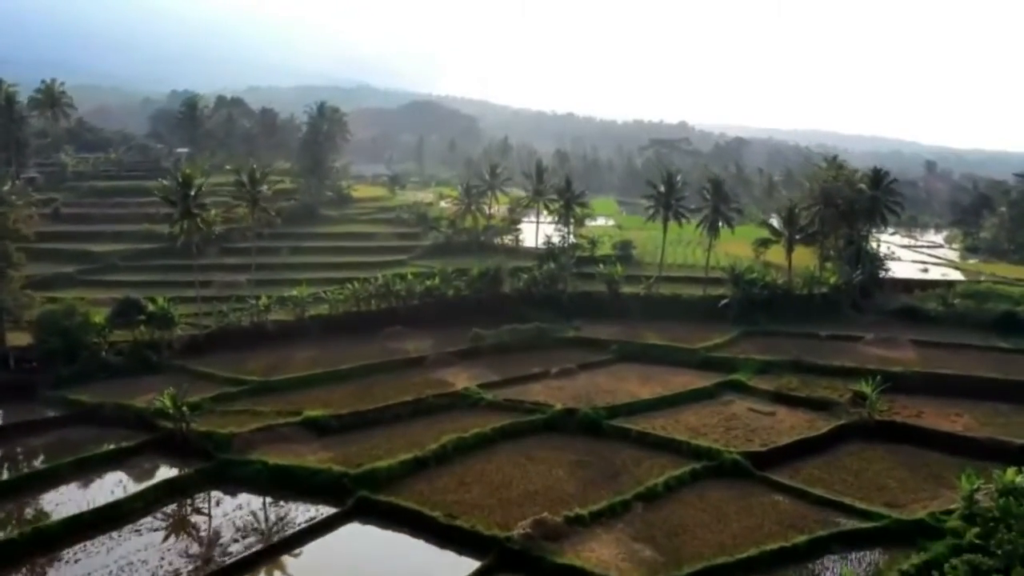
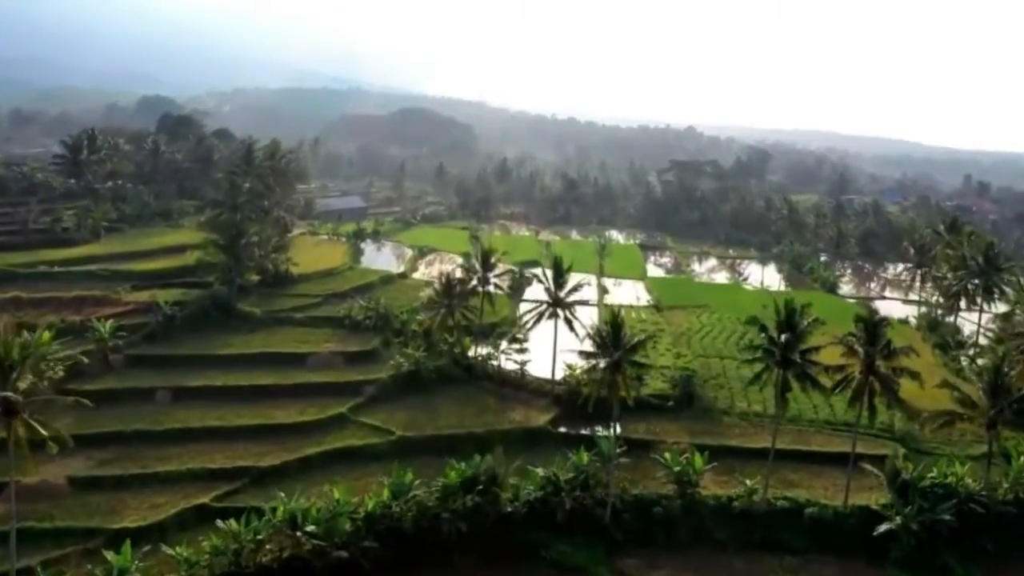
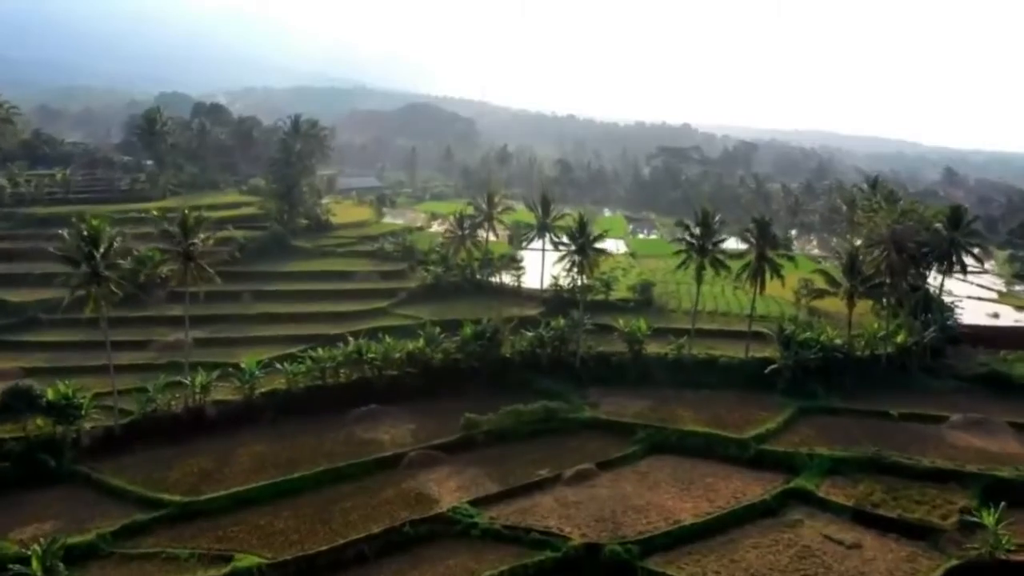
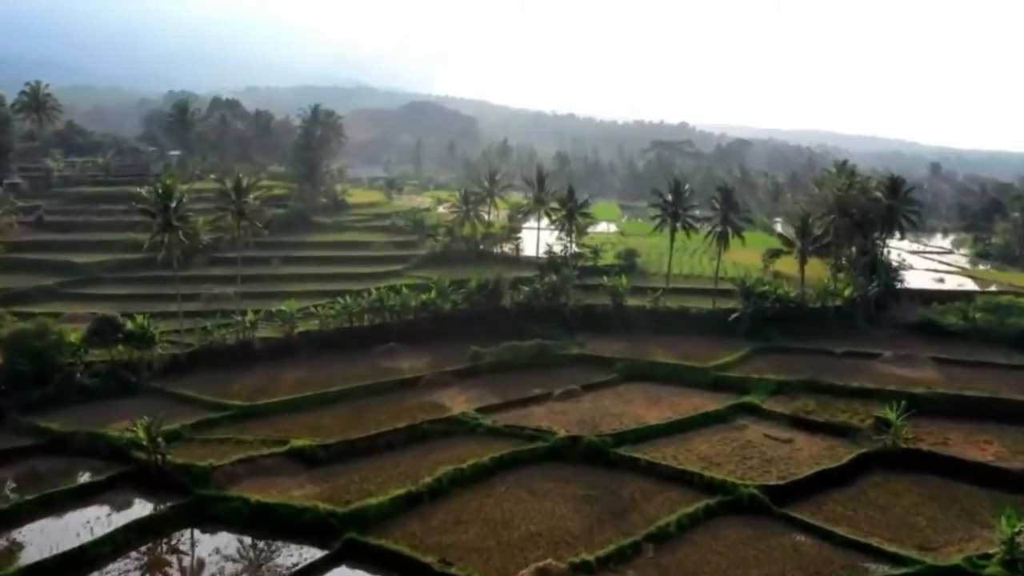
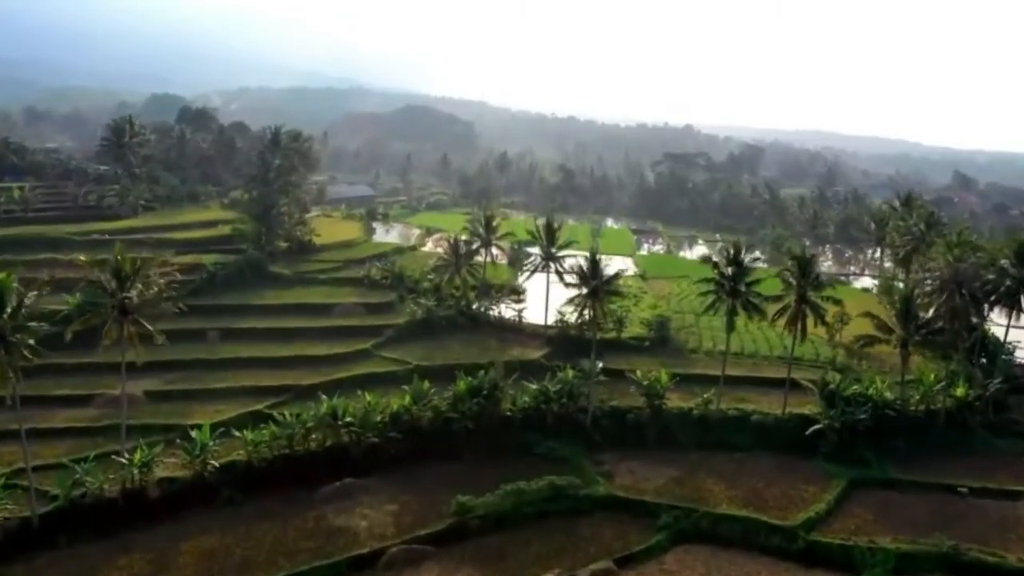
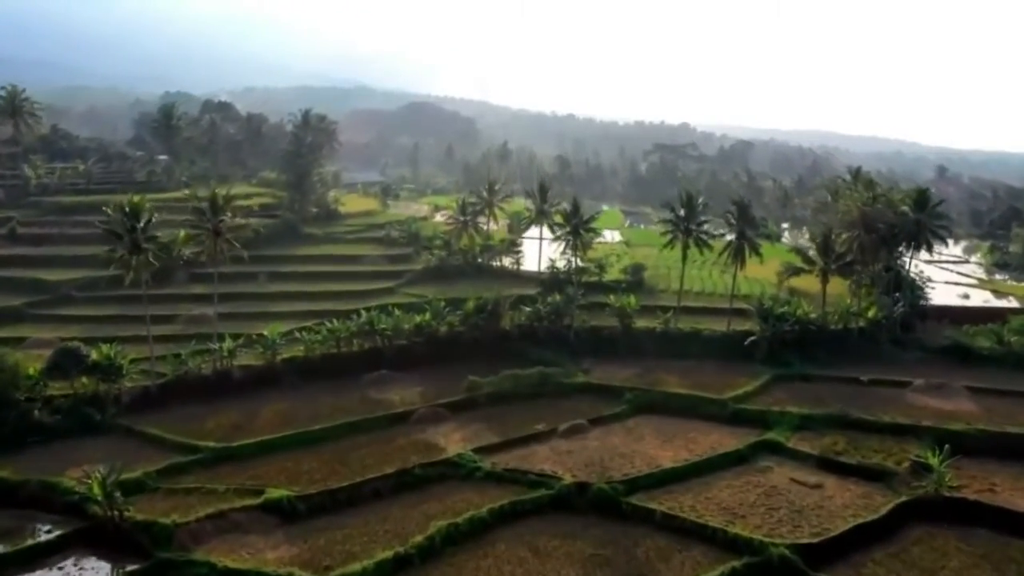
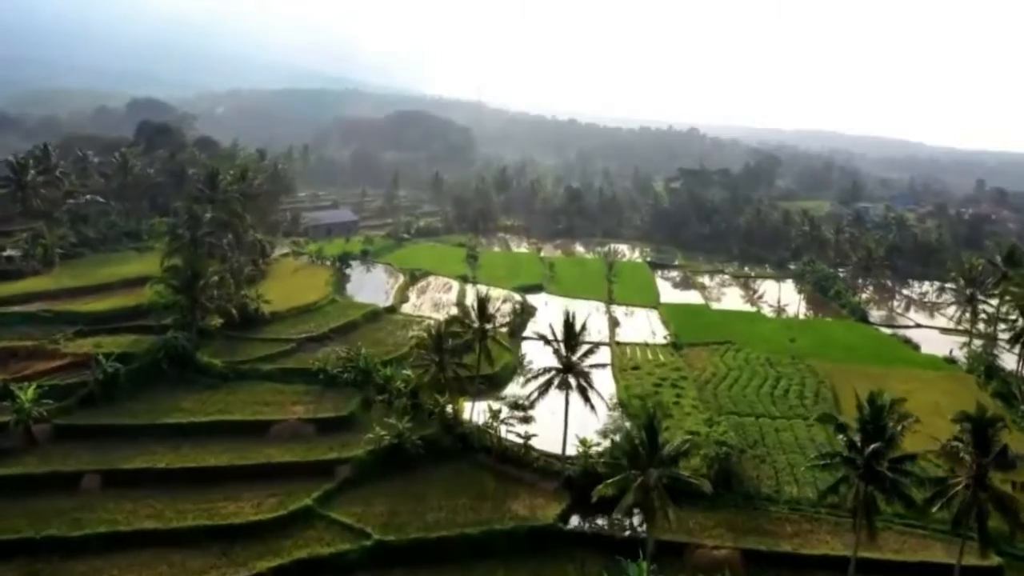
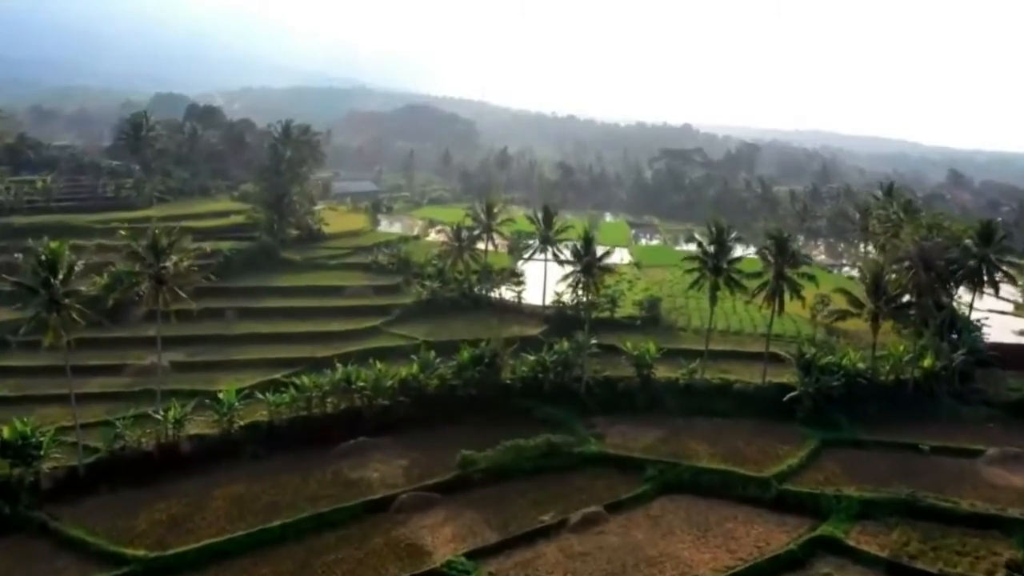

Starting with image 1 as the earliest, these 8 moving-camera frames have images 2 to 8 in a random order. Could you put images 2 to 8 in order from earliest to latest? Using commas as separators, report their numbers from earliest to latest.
4, 6, 3, 8, 5, 2, 7
